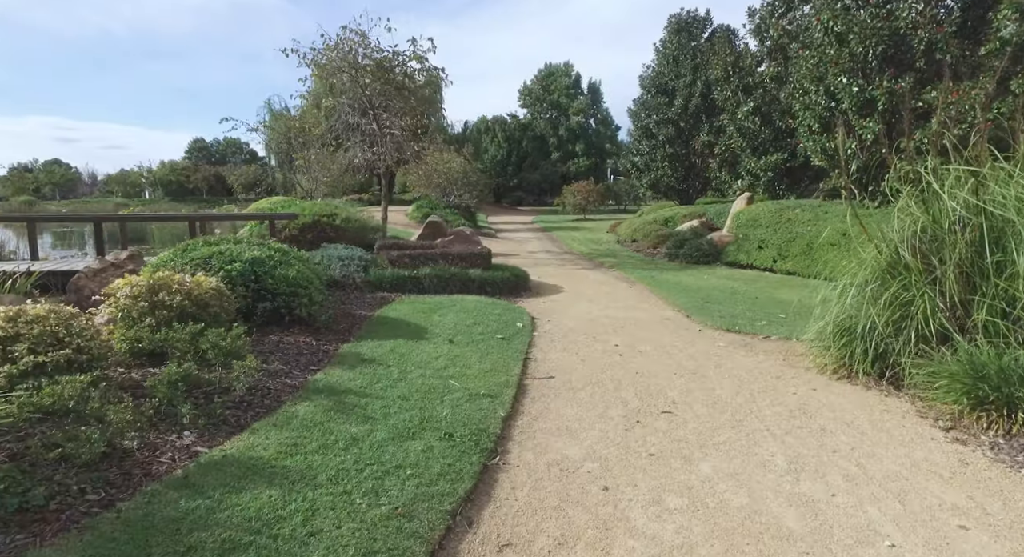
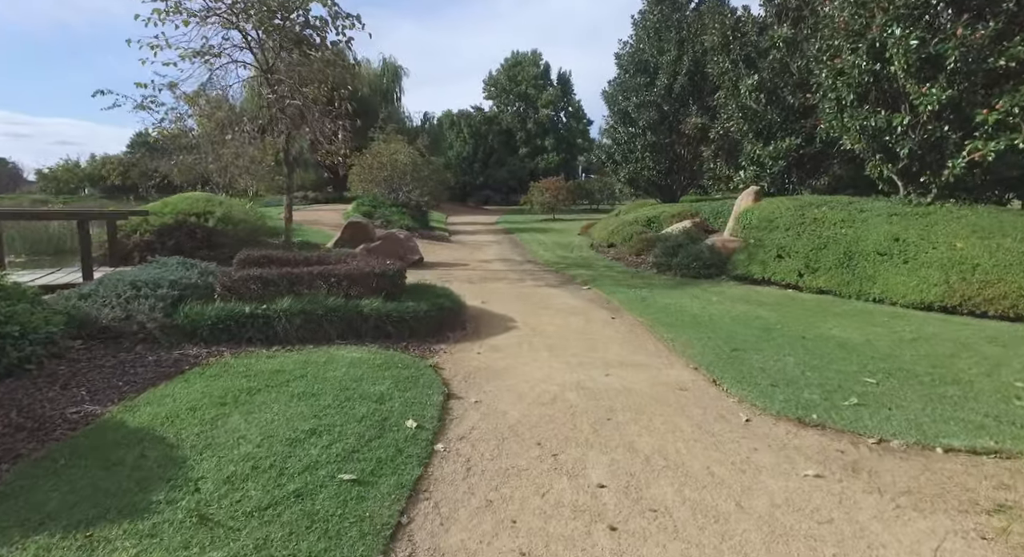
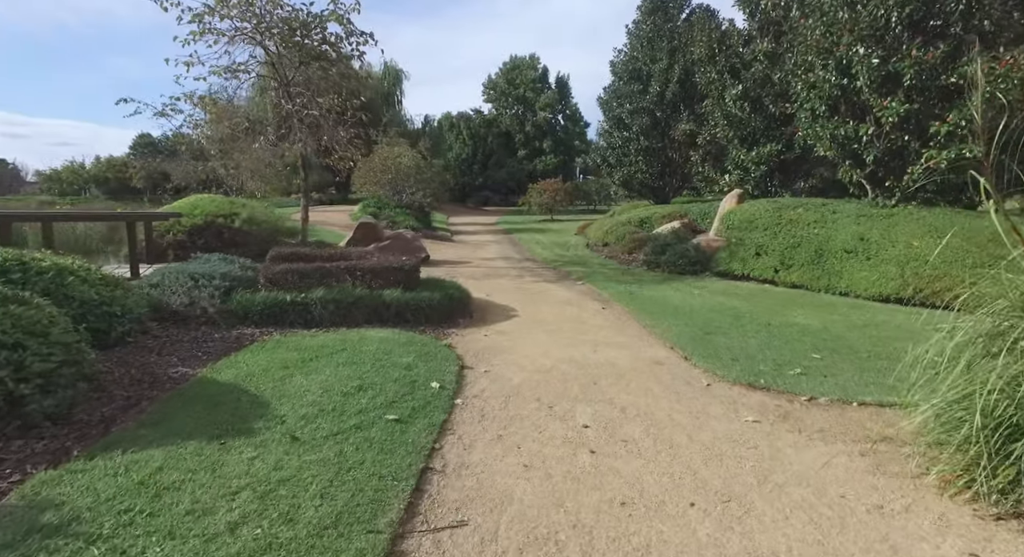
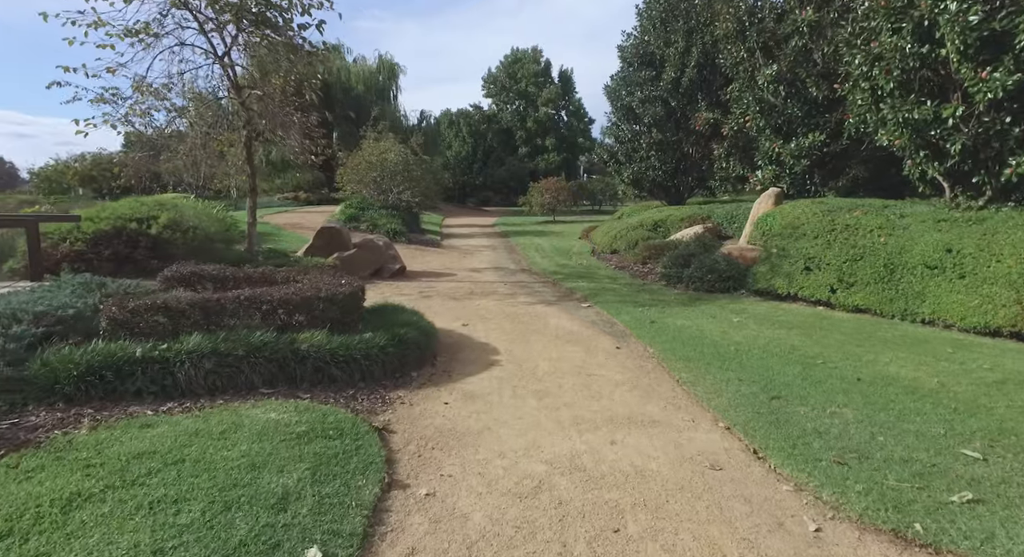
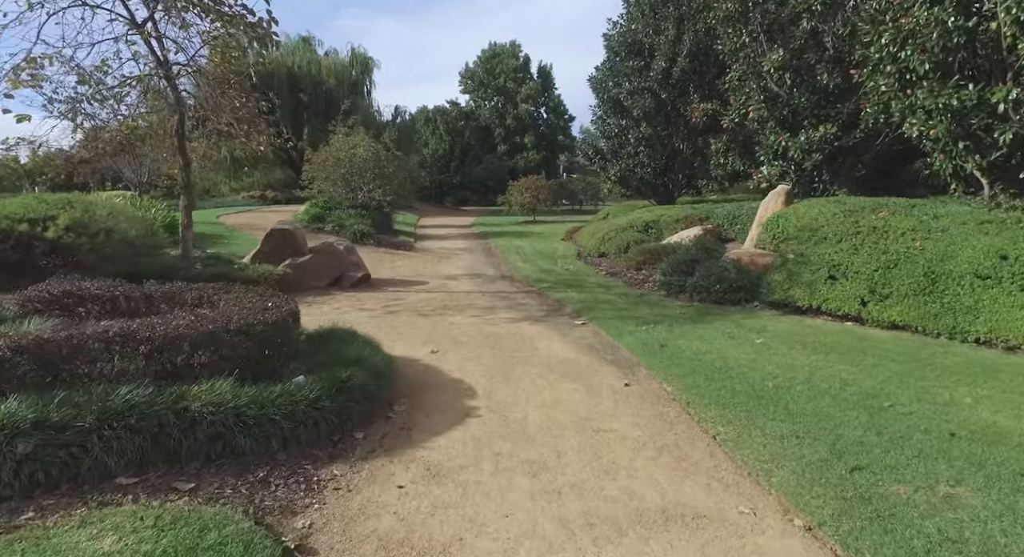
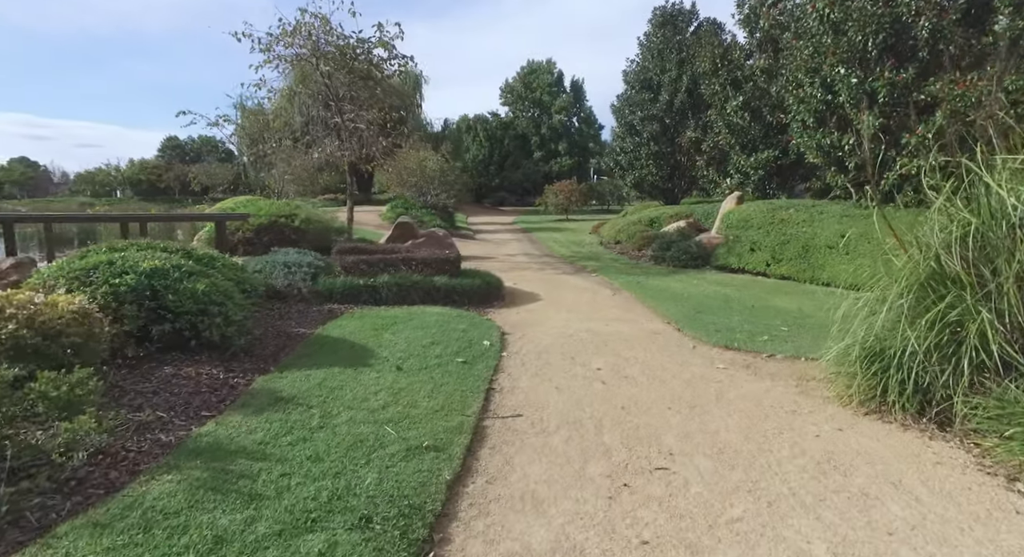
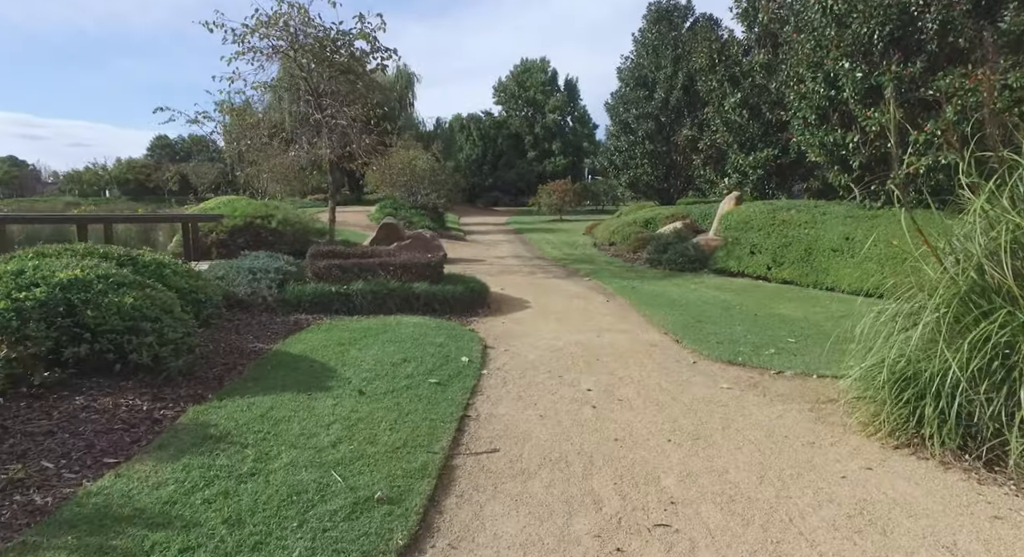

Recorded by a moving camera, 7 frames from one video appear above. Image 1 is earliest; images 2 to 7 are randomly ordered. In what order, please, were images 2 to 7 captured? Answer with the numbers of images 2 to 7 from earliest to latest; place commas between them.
6, 7, 3, 2, 4, 5
